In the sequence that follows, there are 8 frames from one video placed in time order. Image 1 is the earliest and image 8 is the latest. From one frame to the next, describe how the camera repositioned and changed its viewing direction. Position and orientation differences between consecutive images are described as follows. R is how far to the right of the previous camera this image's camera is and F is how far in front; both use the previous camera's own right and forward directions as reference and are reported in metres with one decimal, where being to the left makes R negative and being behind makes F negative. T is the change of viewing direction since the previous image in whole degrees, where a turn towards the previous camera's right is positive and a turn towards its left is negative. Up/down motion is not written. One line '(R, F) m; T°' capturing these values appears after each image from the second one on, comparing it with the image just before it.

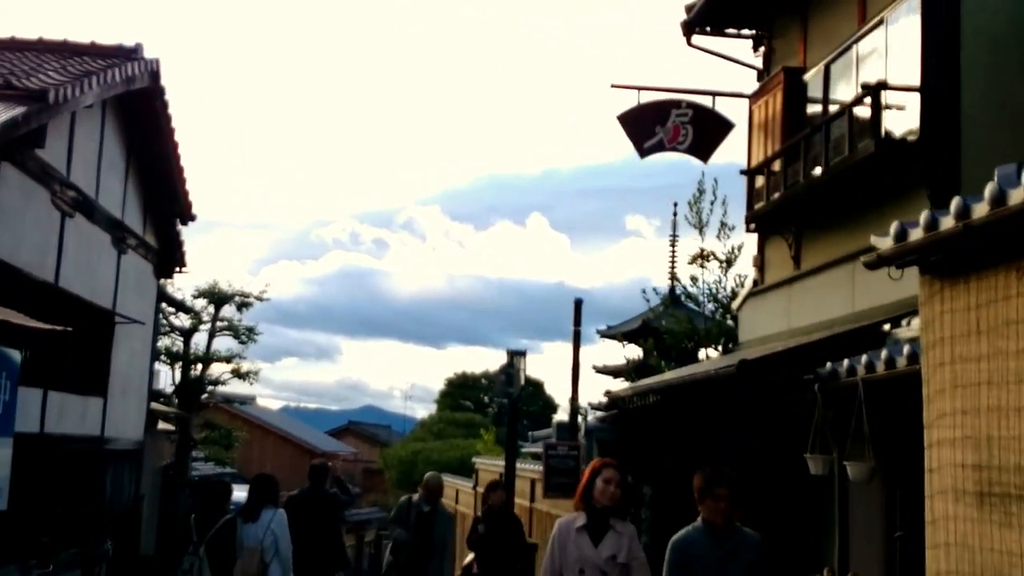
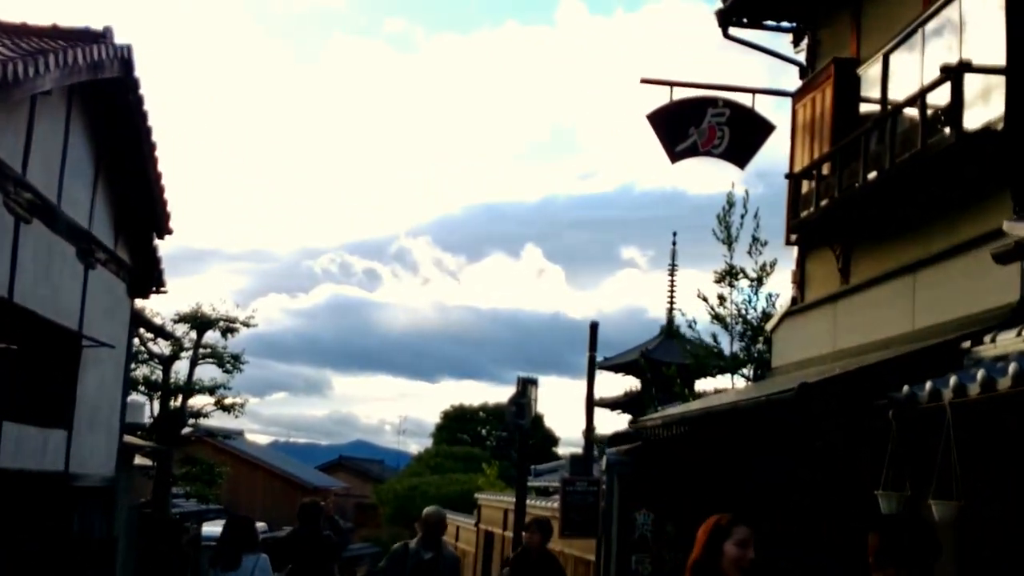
(-0.1, +1.3) m; 0°
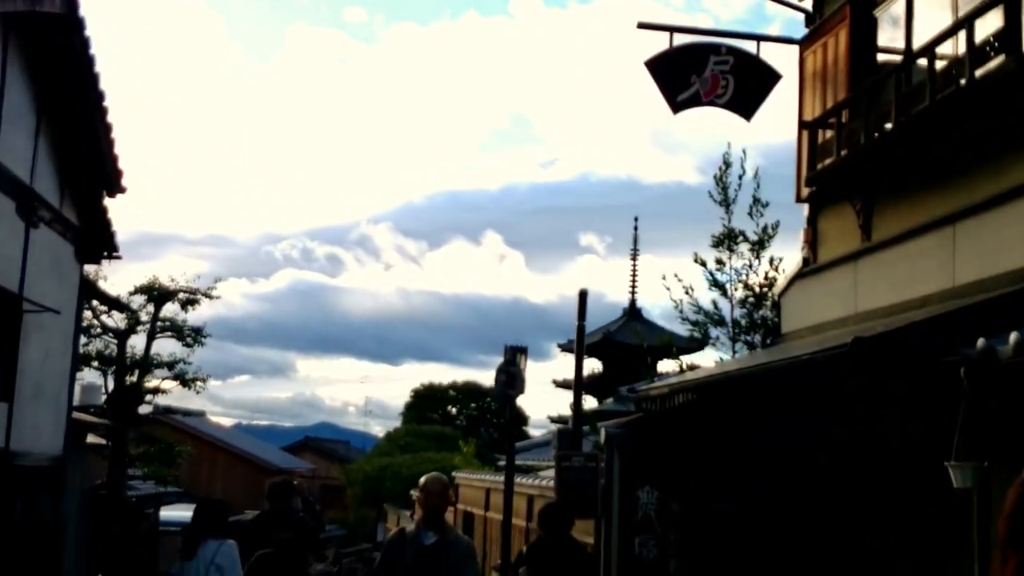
(-0.1, +1.0) m; +1°
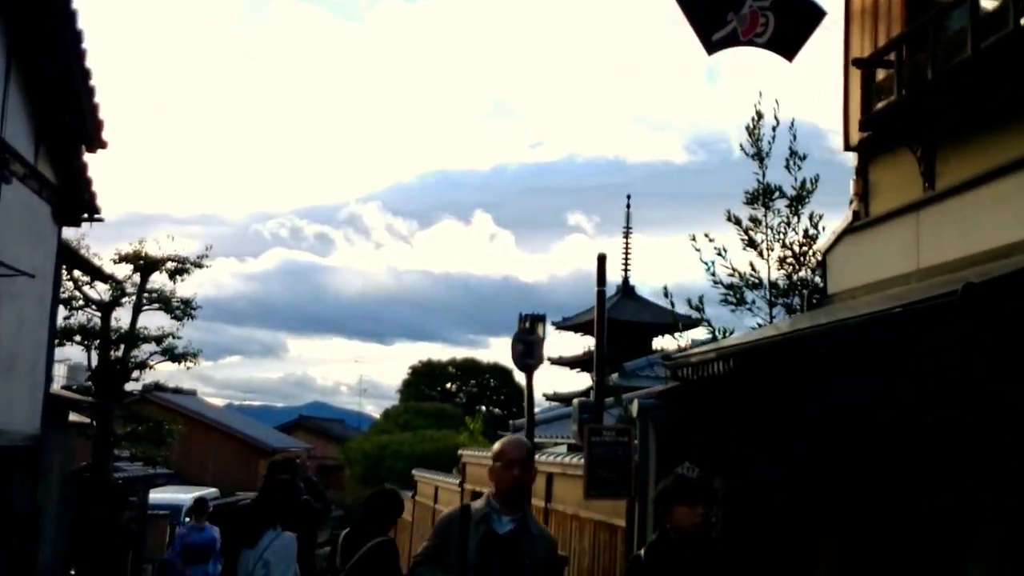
(-0.2, +1.0) m; 0°
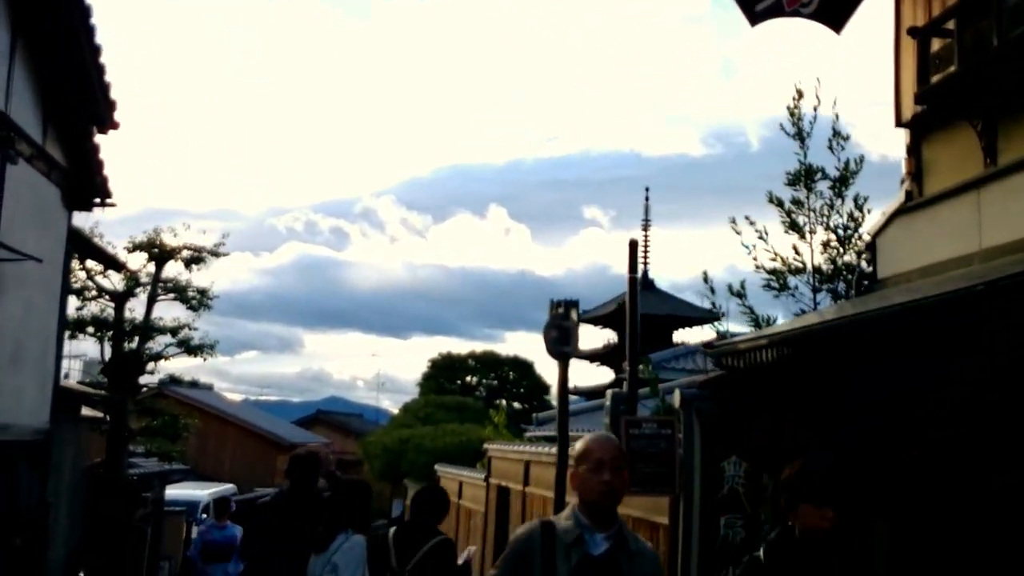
(-0.1, +0.5) m; 0°
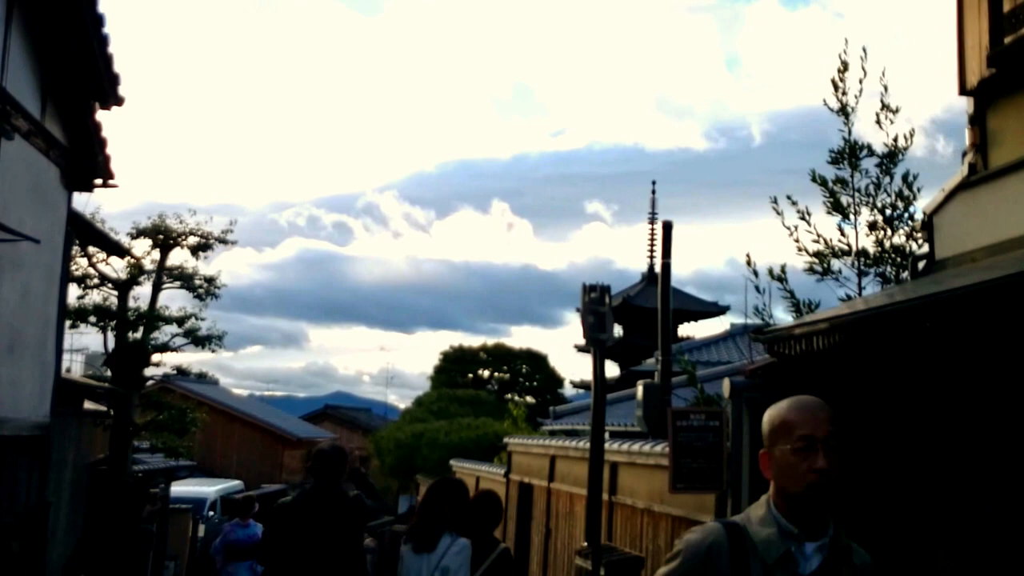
(-0.1, +0.6) m; 0°
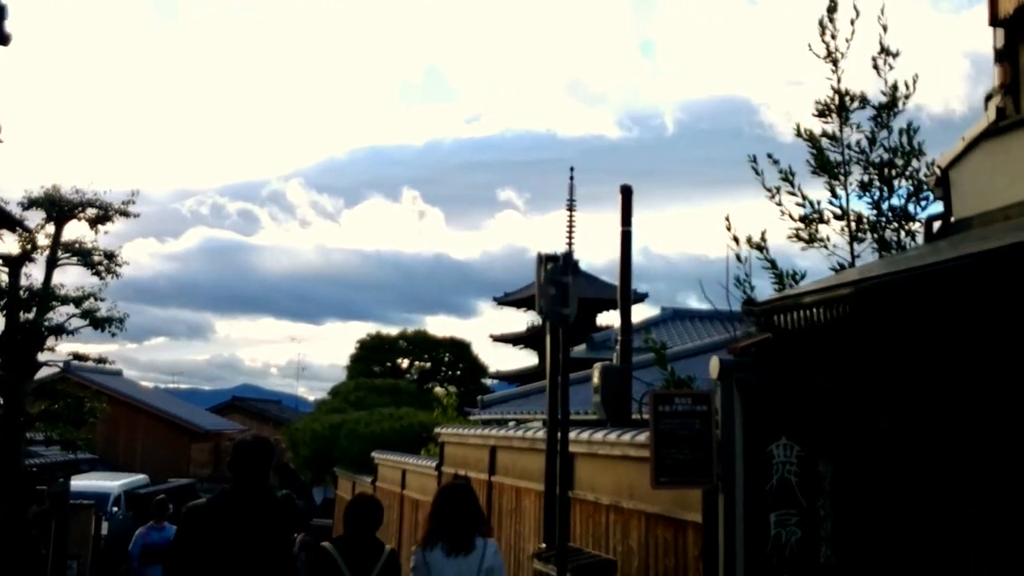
(-0.2, +1.3) m; +3°
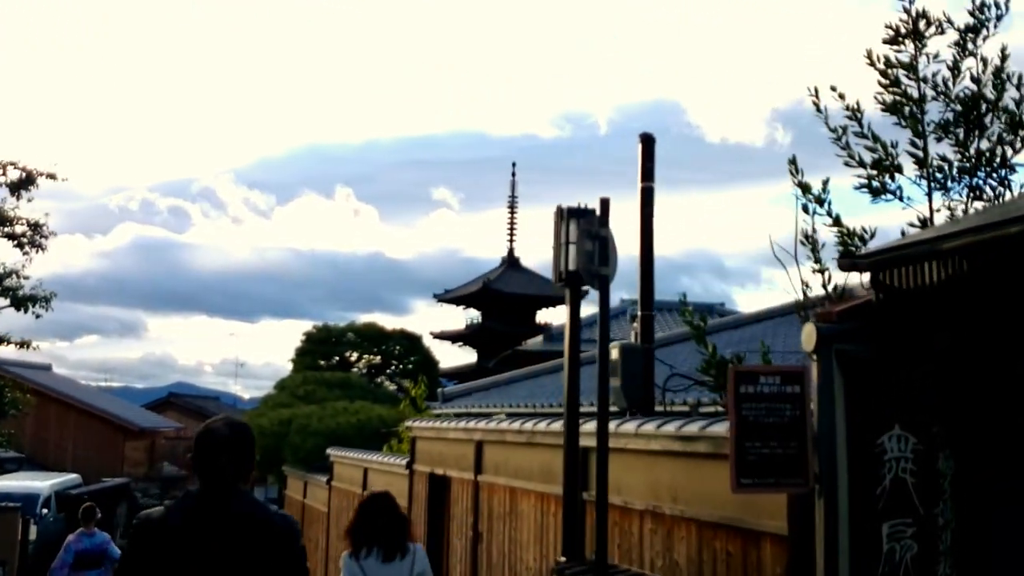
(-0.3, +1.6) m; +2°
